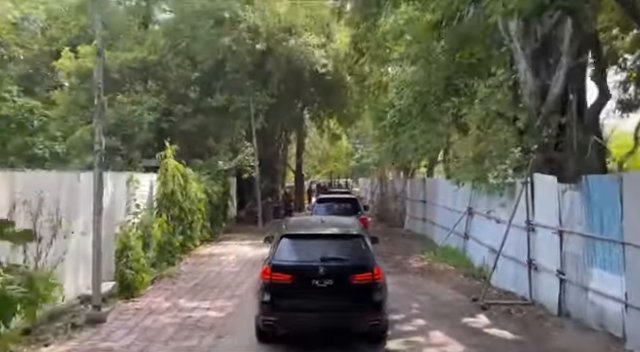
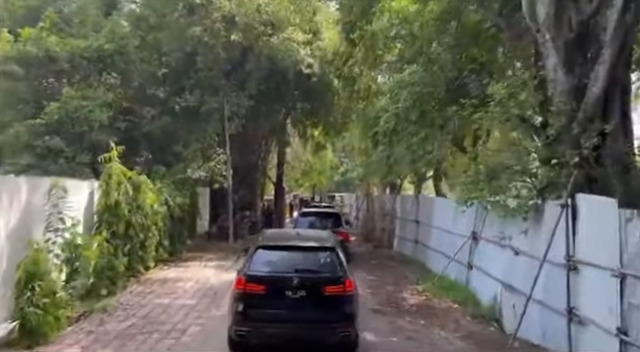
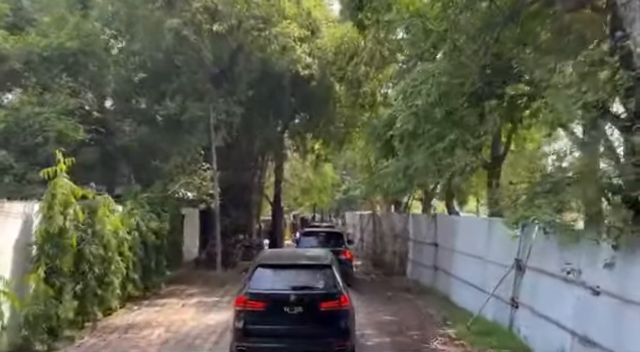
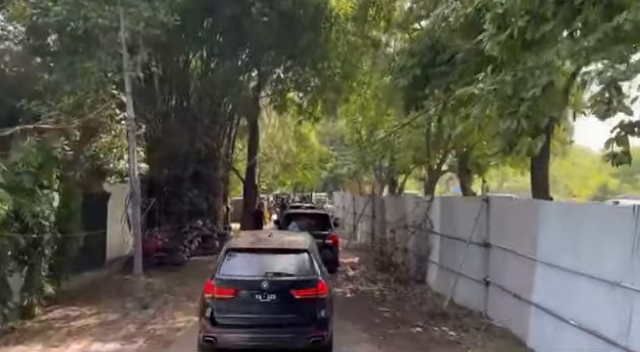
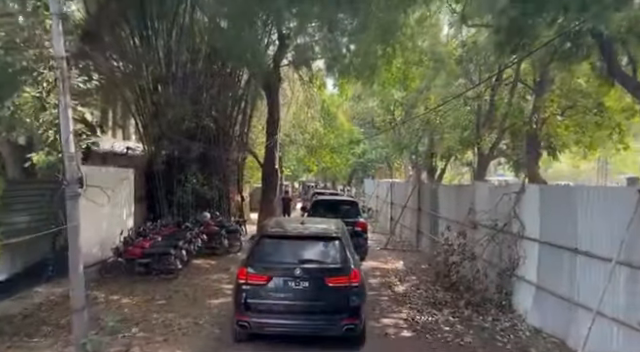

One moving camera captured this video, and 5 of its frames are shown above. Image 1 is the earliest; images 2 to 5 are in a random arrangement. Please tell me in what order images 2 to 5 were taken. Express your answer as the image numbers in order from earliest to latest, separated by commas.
2, 3, 4, 5
